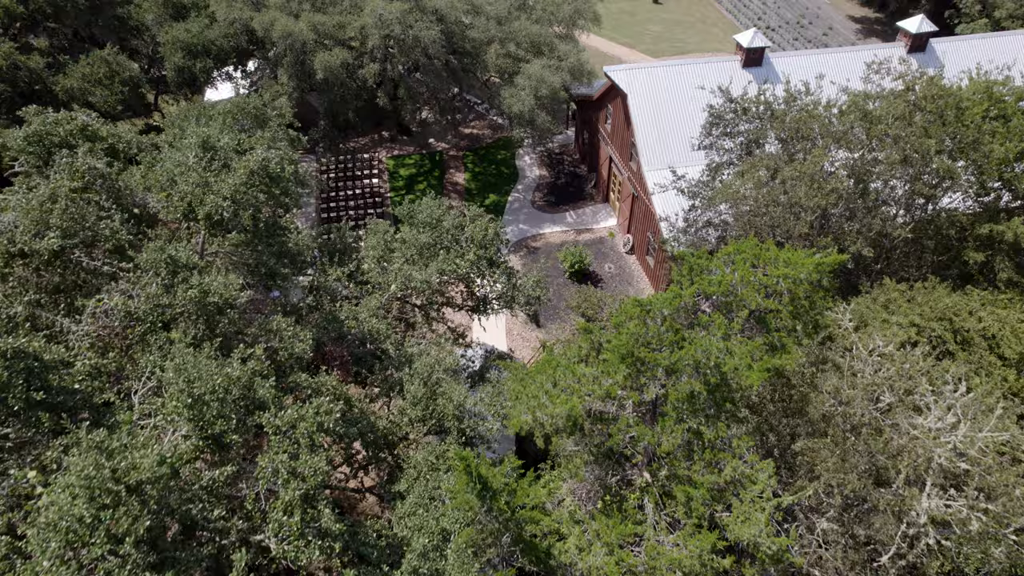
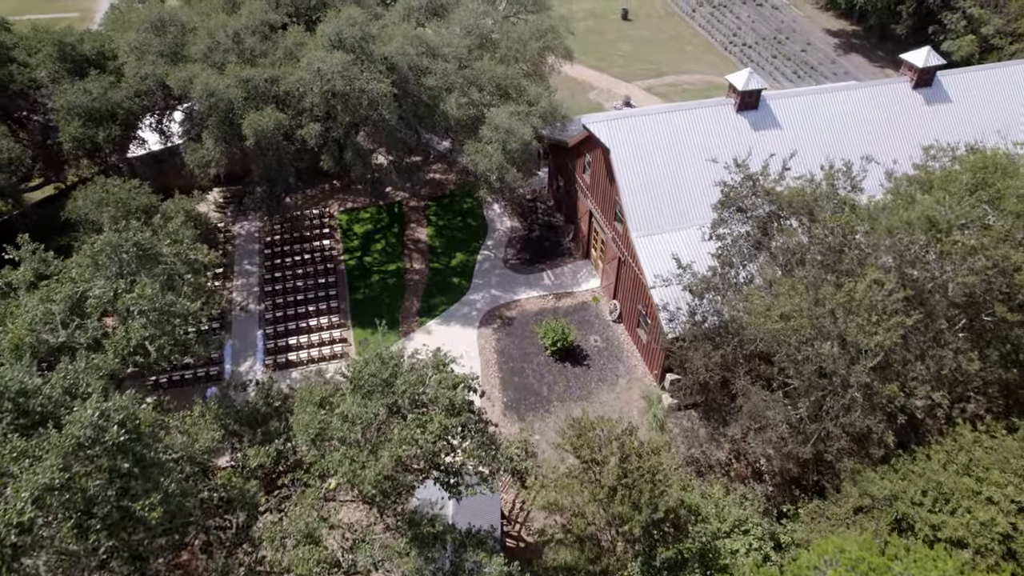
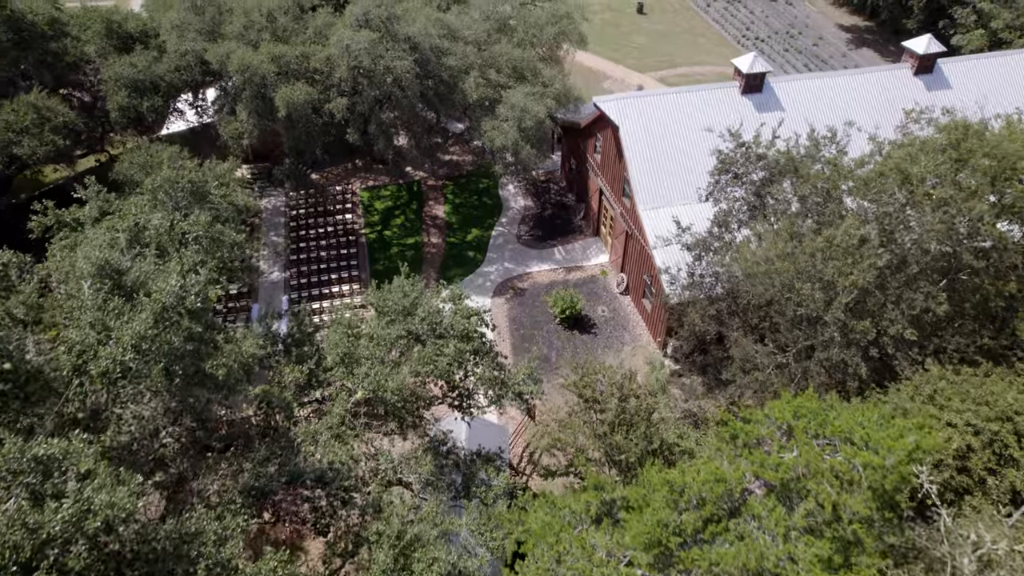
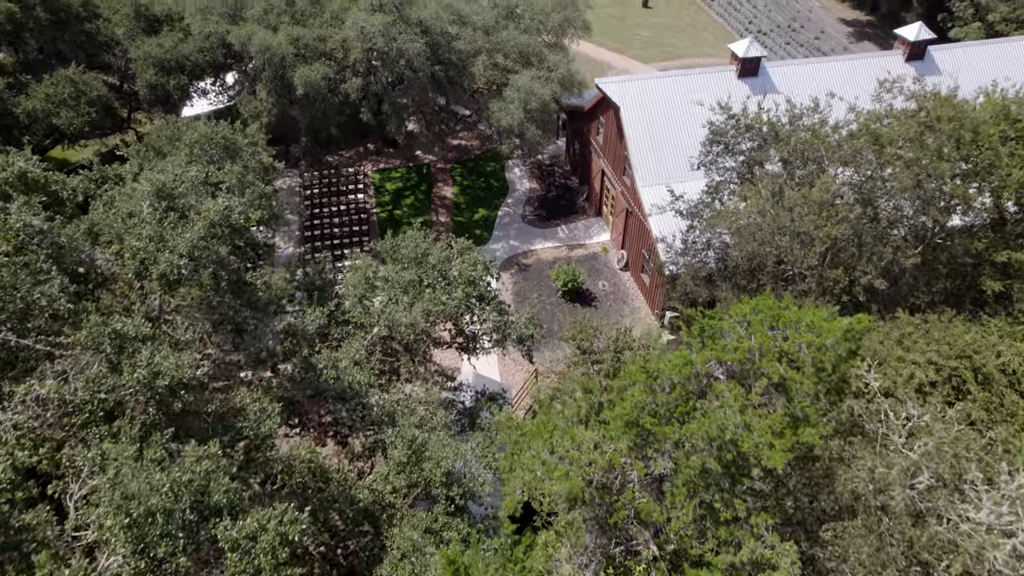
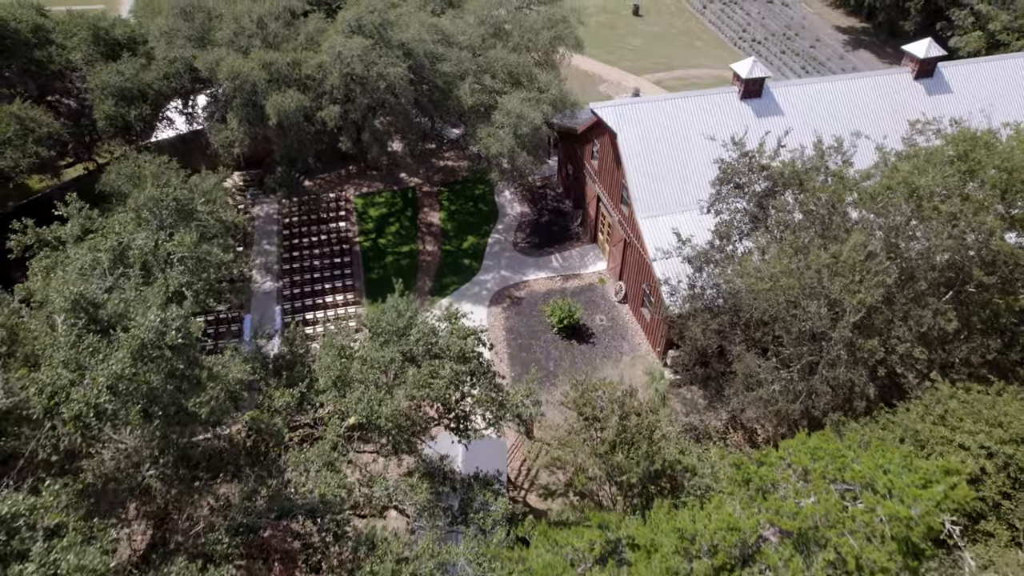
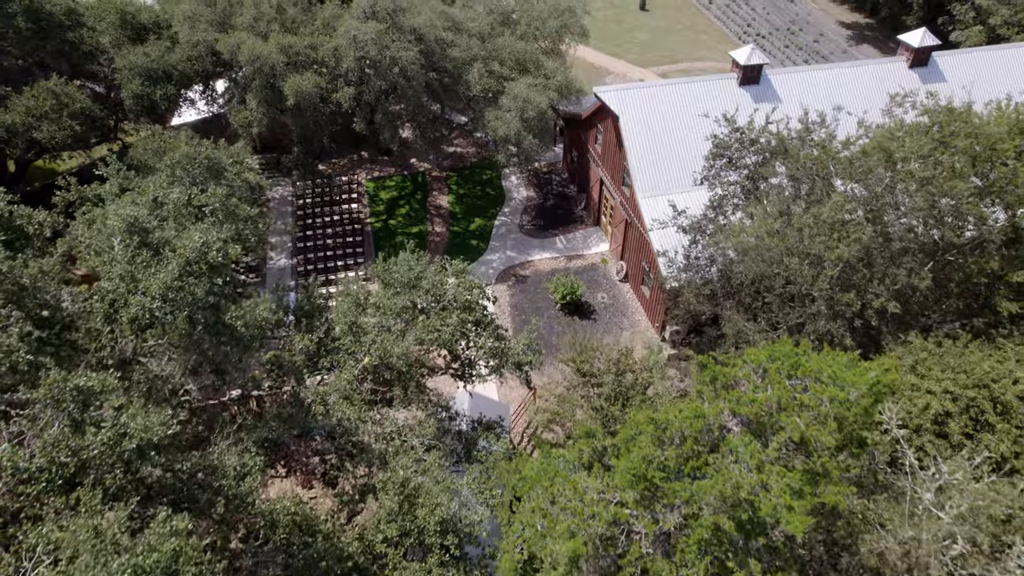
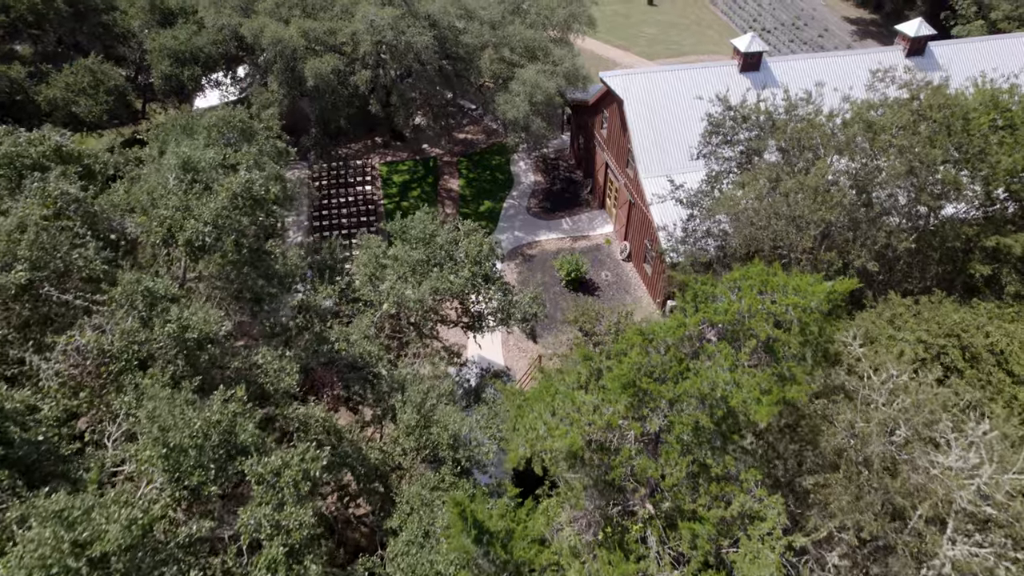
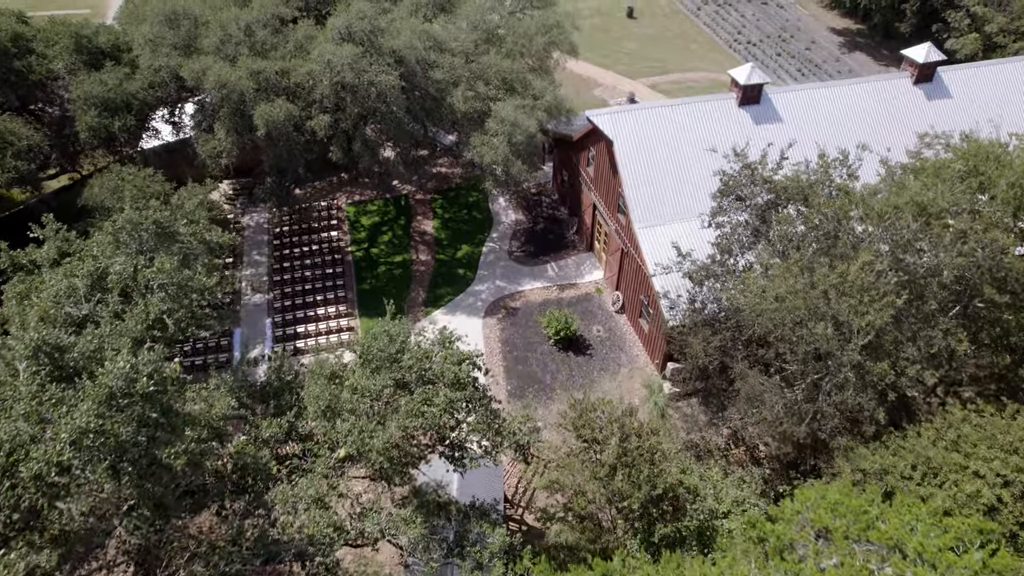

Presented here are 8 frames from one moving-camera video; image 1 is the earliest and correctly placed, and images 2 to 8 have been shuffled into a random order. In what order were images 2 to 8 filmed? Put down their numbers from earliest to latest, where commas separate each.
7, 4, 6, 3, 5, 8, 2
